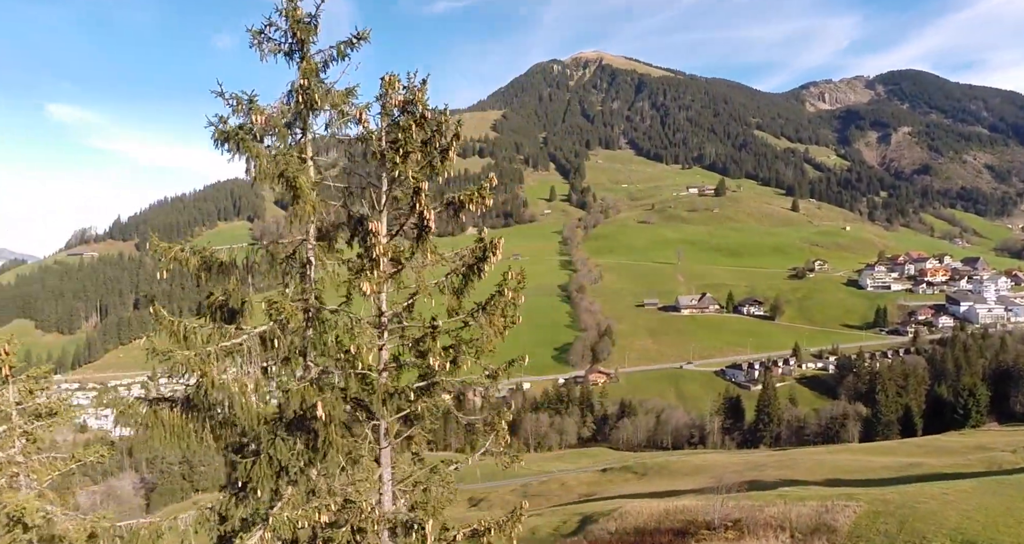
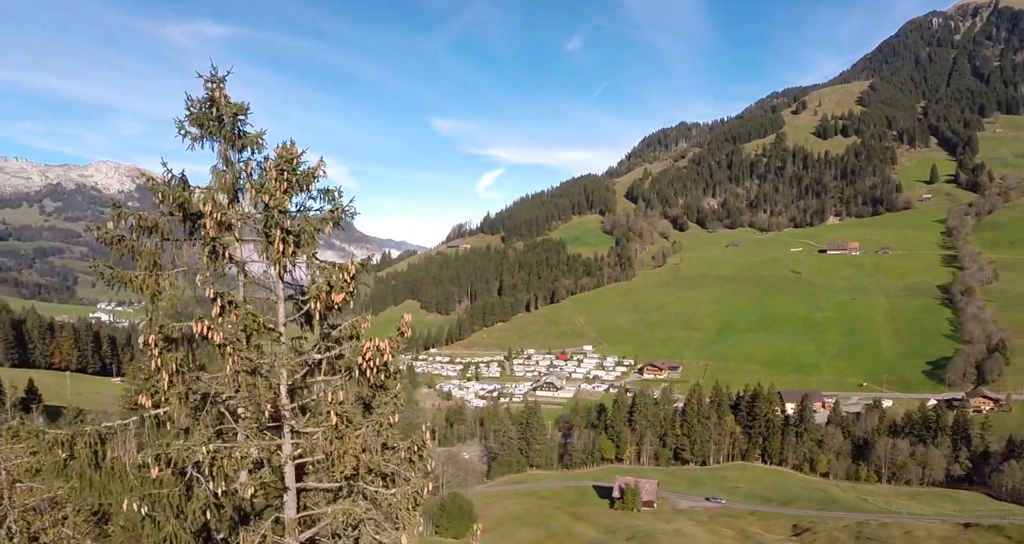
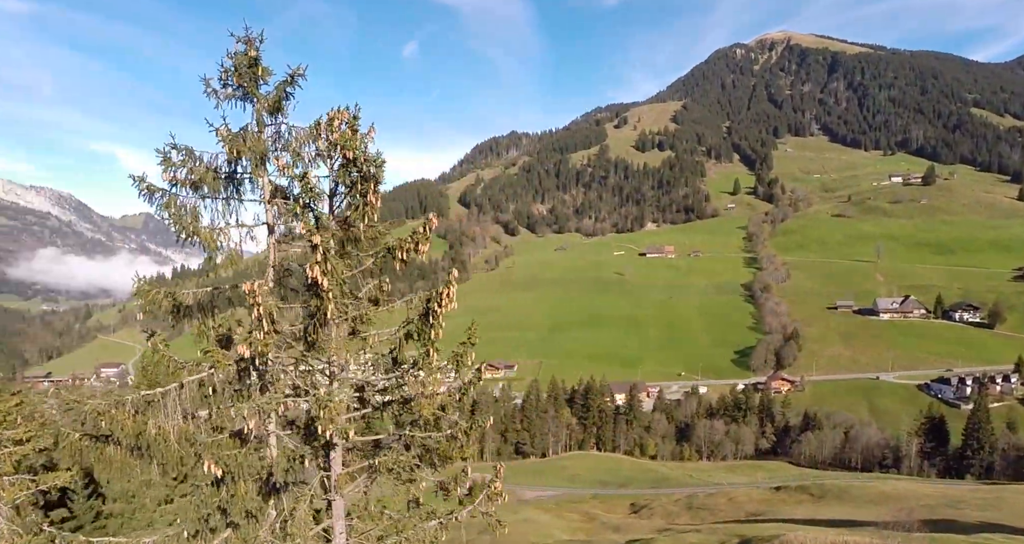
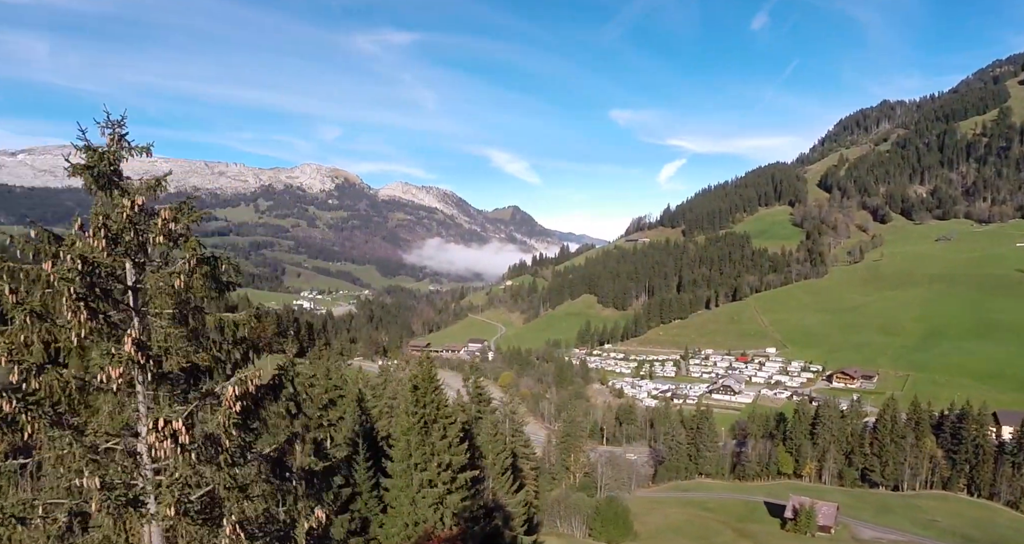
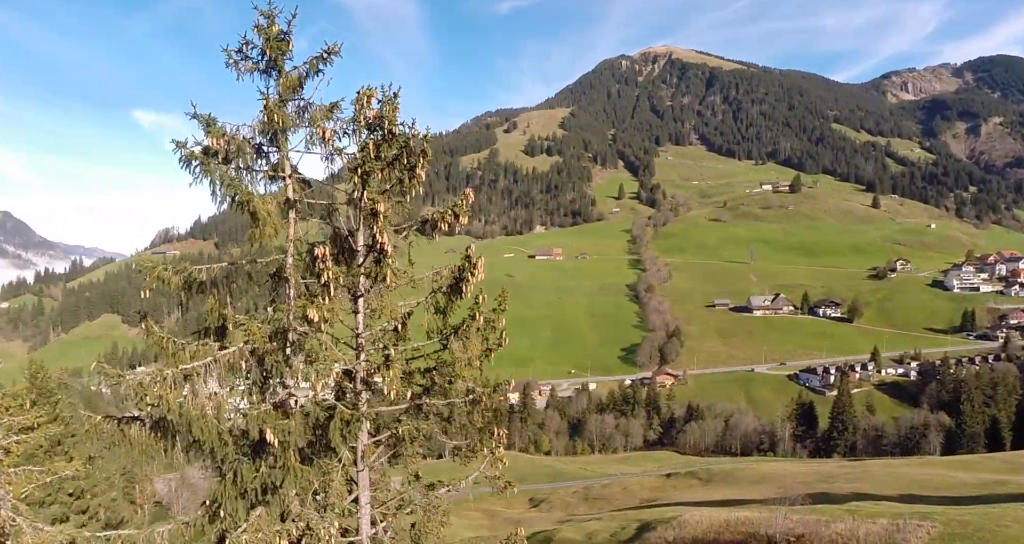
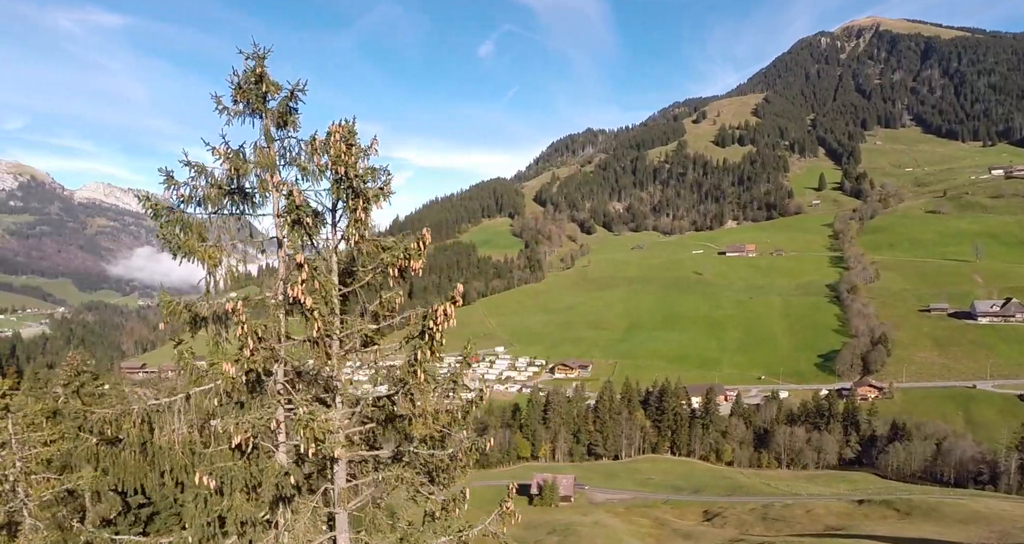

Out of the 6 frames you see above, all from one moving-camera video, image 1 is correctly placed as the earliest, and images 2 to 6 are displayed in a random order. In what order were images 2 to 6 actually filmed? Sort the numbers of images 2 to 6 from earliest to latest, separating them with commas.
5, 3, 6, 2, 4
